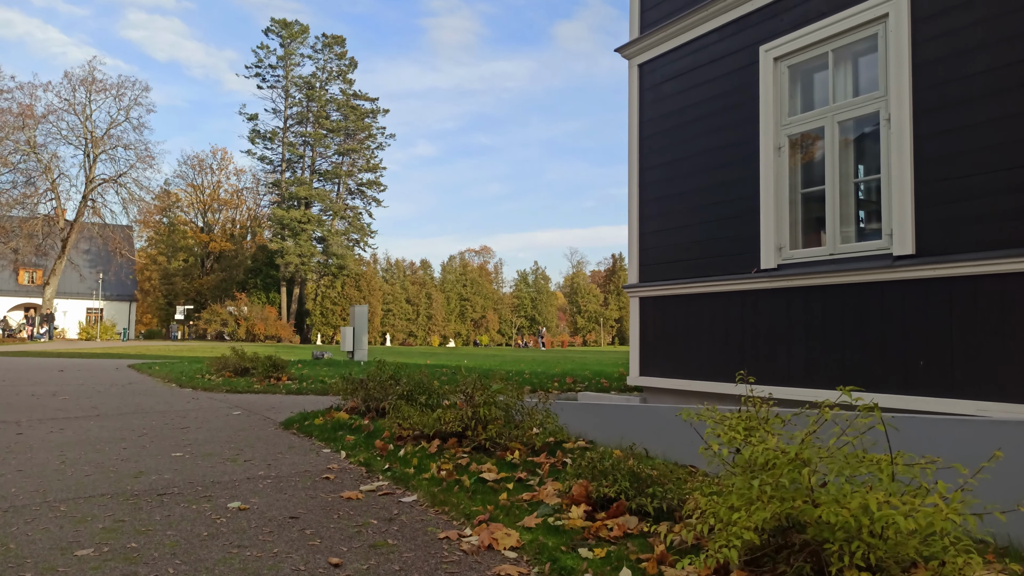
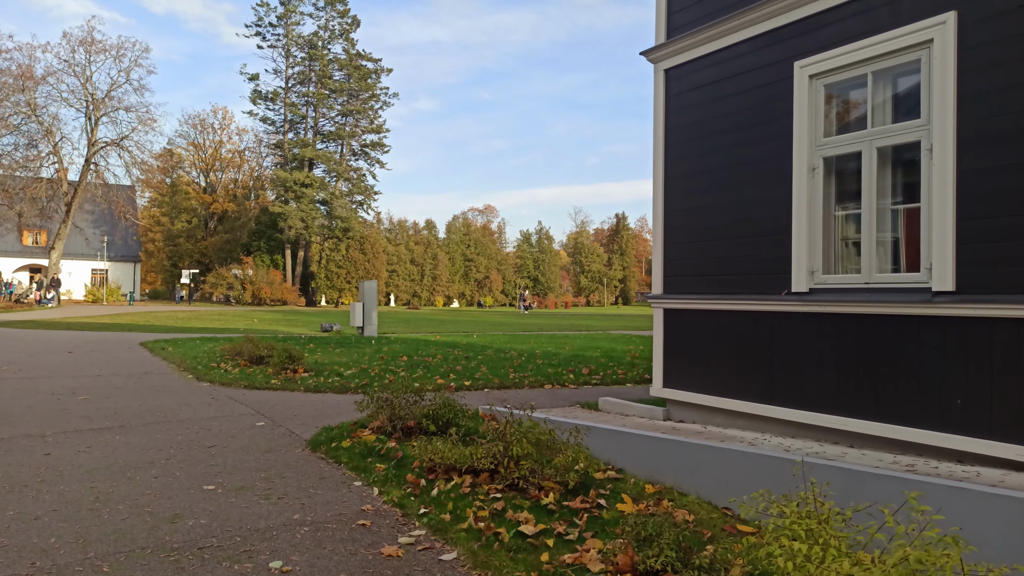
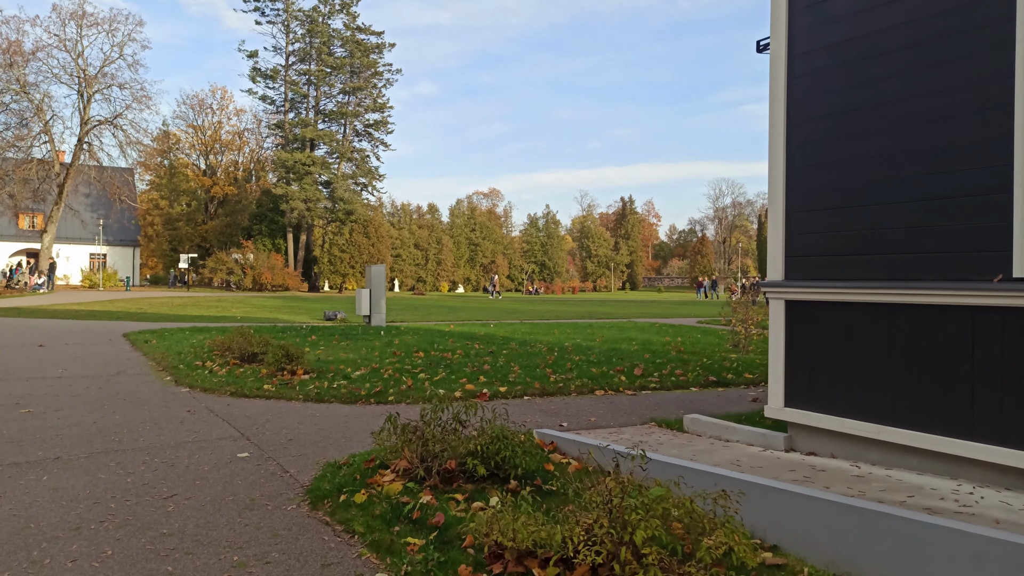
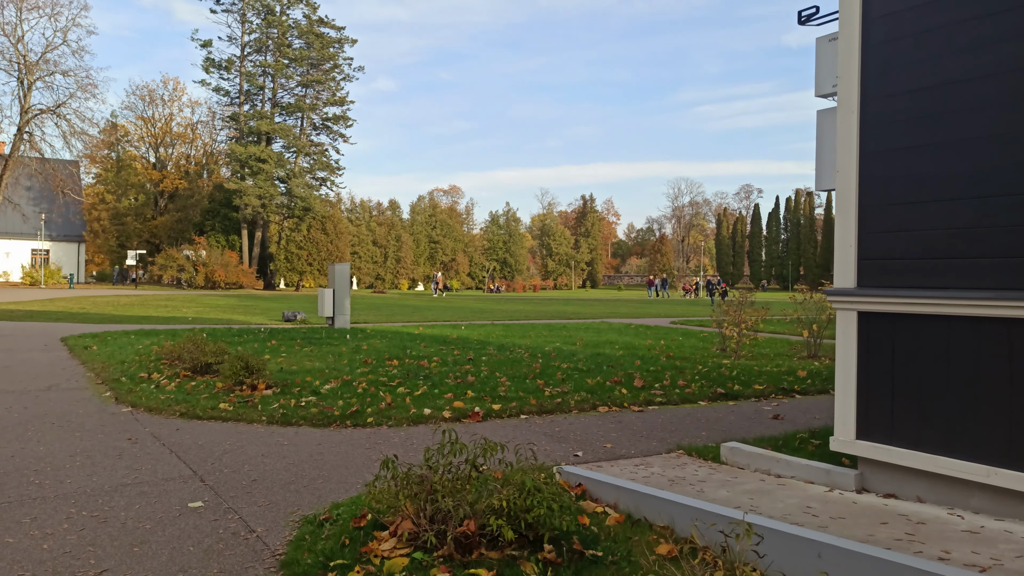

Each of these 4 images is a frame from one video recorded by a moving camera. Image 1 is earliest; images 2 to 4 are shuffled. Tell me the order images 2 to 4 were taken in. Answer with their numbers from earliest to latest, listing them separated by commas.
2, 3, 4
